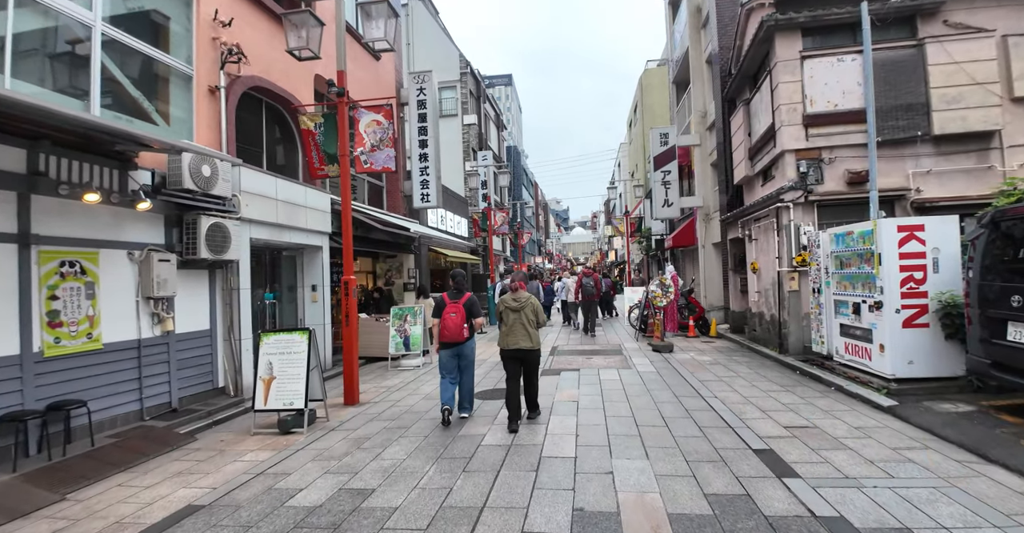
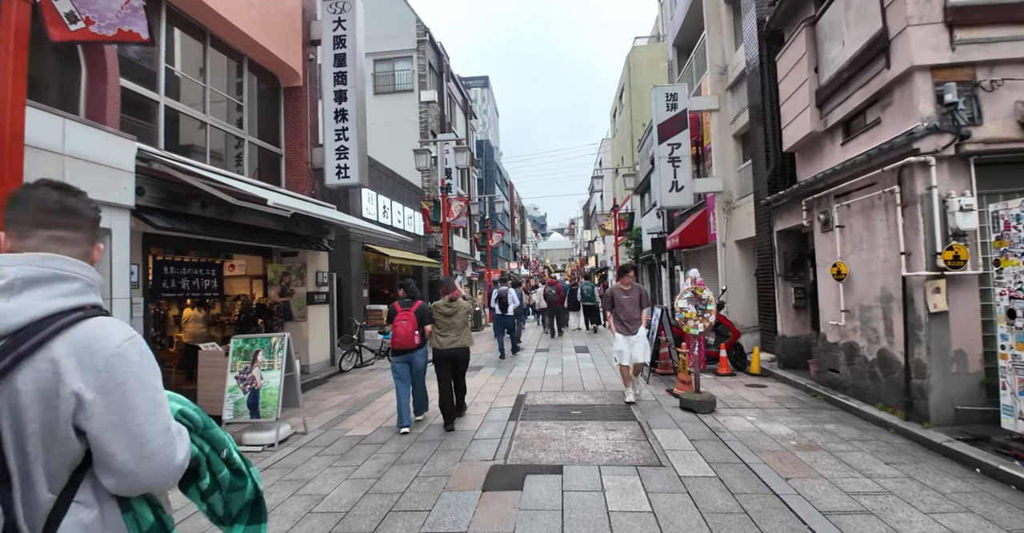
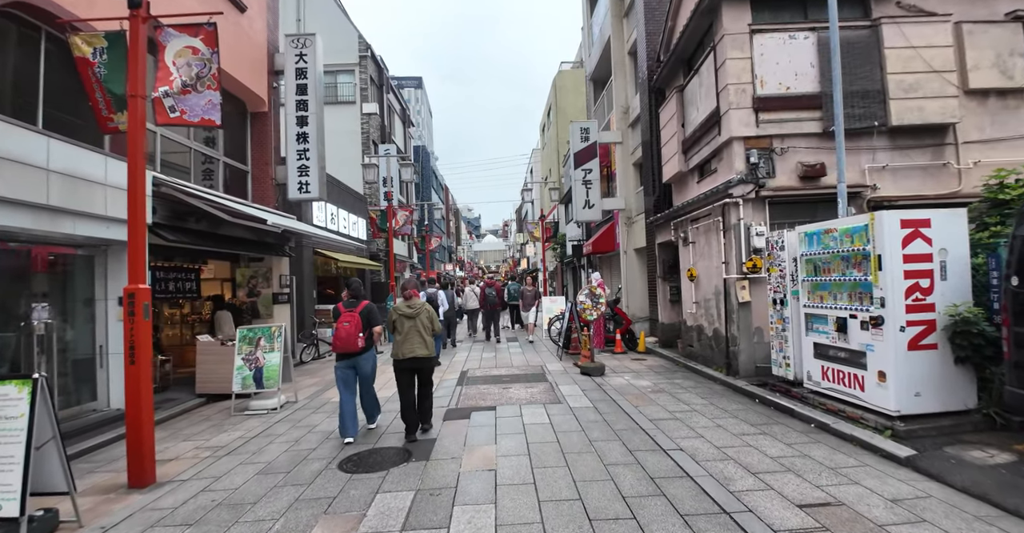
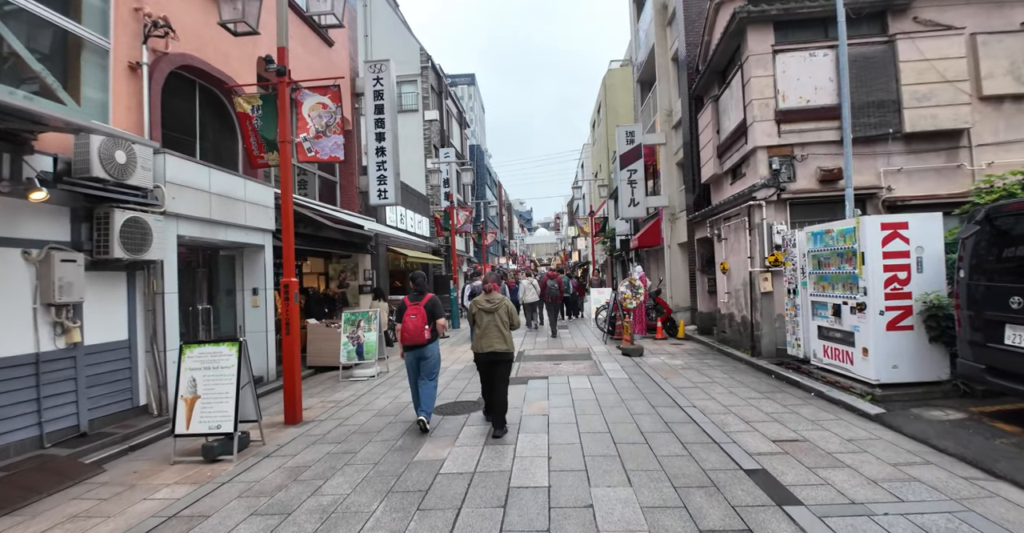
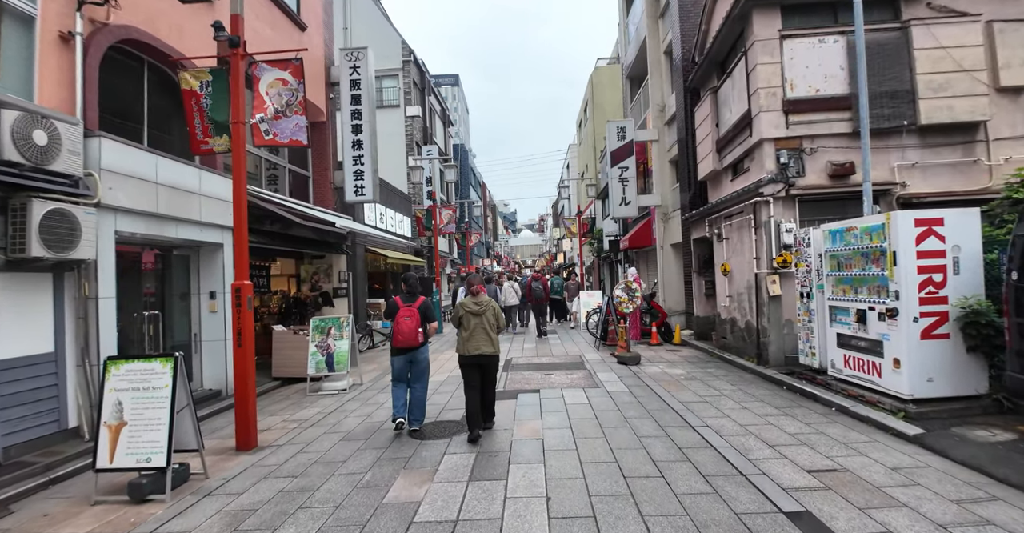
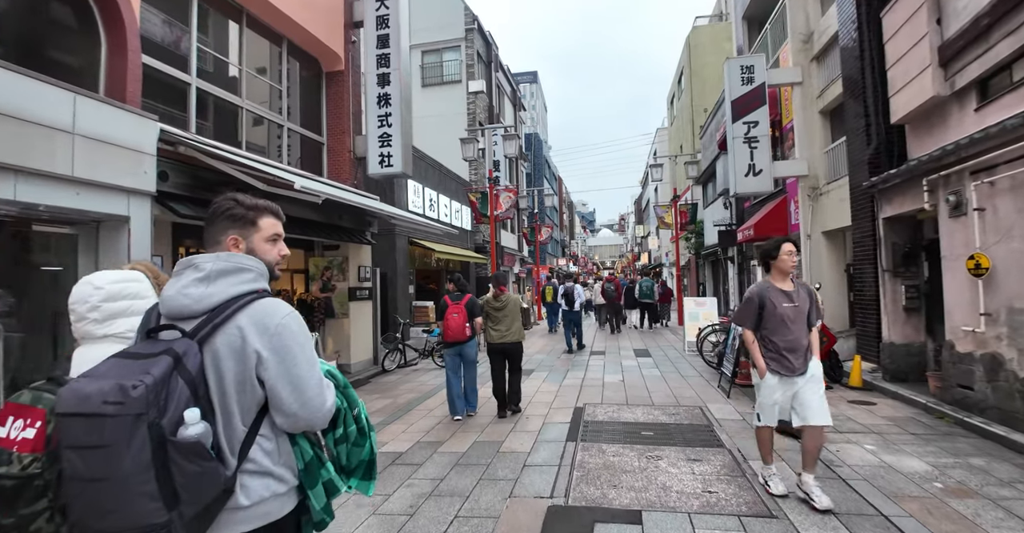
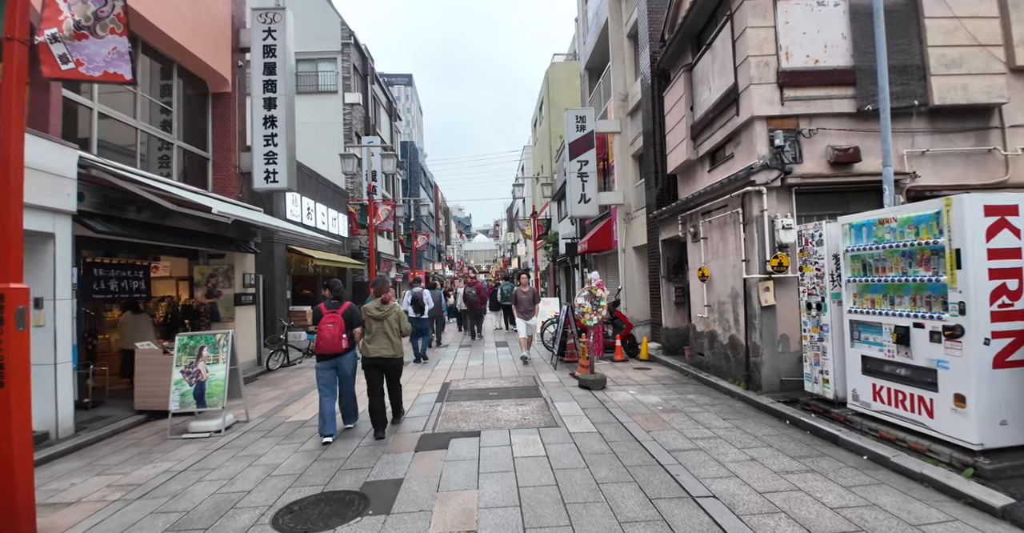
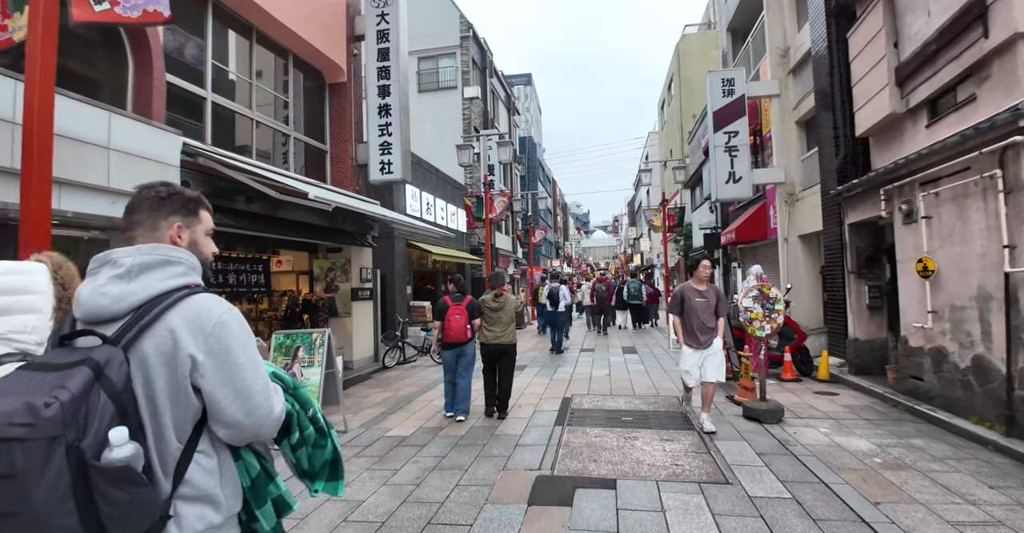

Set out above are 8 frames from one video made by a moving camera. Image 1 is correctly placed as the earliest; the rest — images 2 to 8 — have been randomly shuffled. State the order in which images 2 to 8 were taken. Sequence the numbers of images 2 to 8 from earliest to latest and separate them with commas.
4, 5, 3, 7, 2, 8, 6
